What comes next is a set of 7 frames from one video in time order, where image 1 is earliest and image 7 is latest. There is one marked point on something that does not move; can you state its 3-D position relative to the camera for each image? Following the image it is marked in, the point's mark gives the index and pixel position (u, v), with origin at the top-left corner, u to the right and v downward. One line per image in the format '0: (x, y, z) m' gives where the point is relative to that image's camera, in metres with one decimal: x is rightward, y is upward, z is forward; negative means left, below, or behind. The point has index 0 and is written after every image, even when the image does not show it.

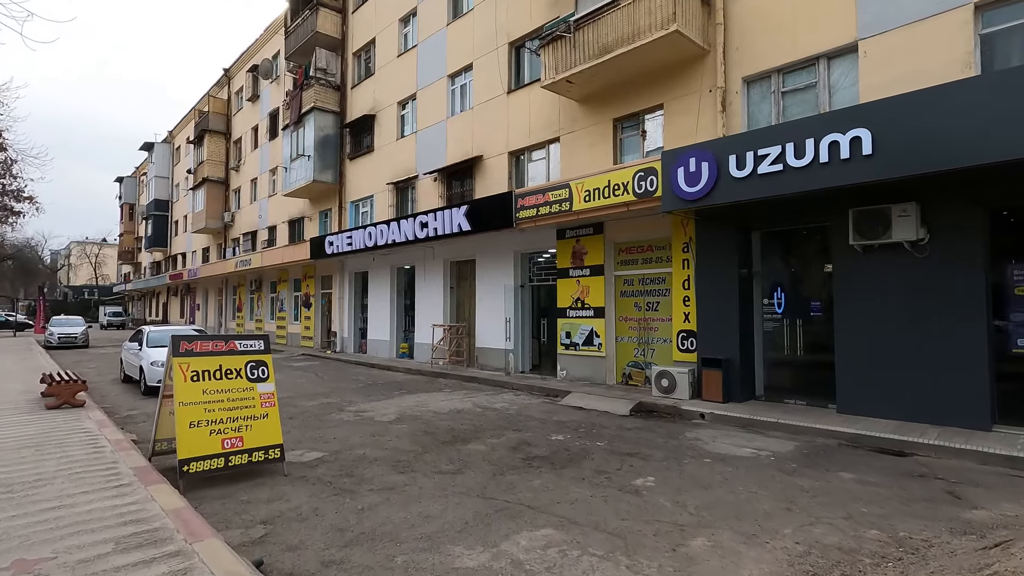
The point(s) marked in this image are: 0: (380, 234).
0: (-3.7, +1.5, +15.3) m
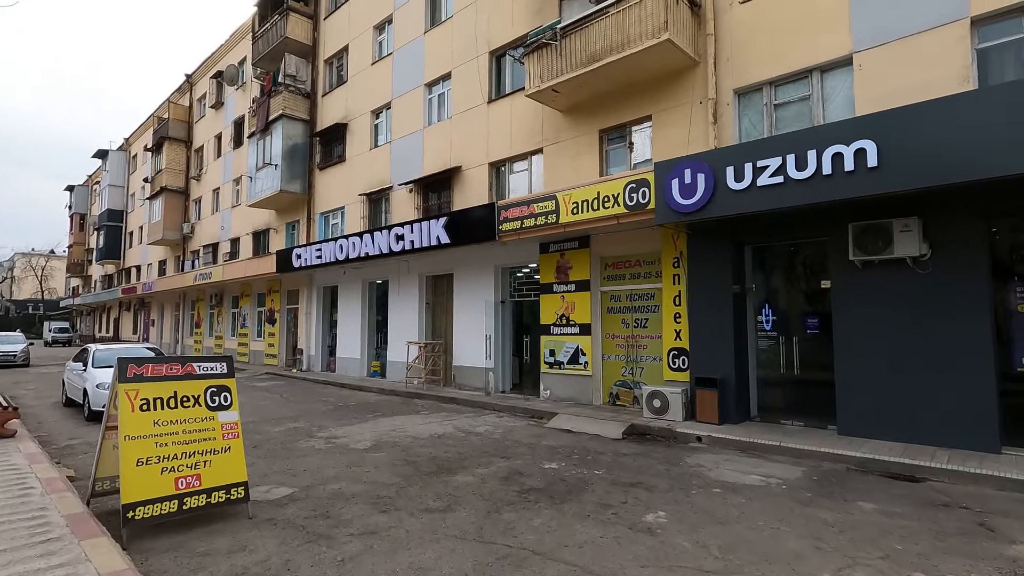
0: (-4.3, +1.1, +14.5) m
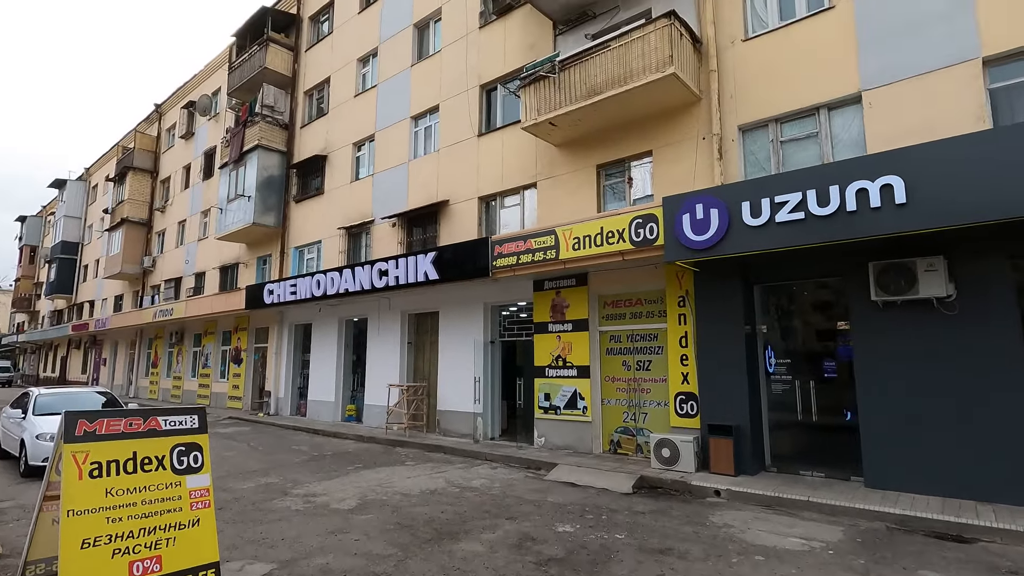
0: (-4.6, +0.2, +13.7) m
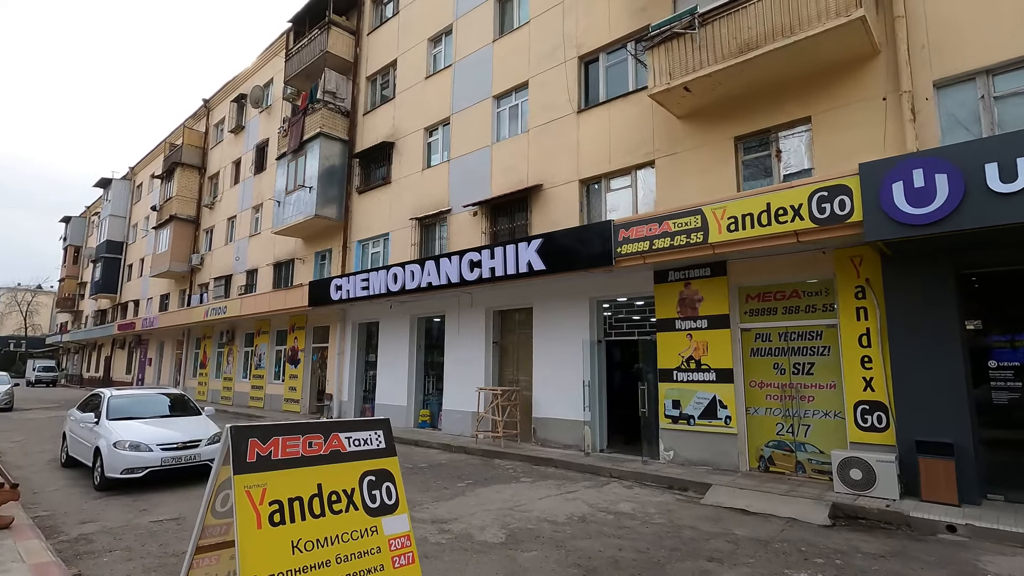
0: (-2.4, +0.3, +12.6) m
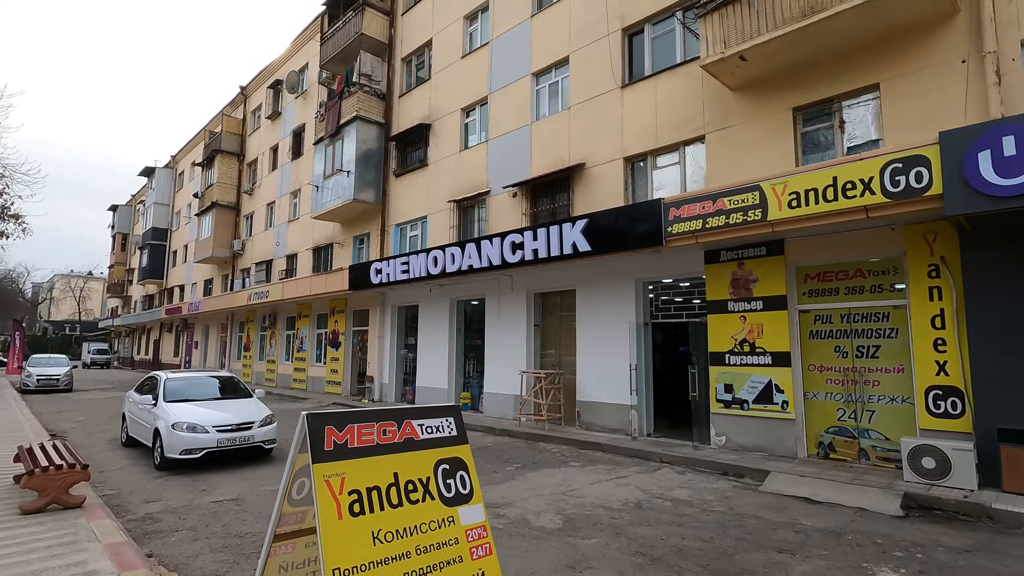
0: (-1.5, +0.7, +12.5) m
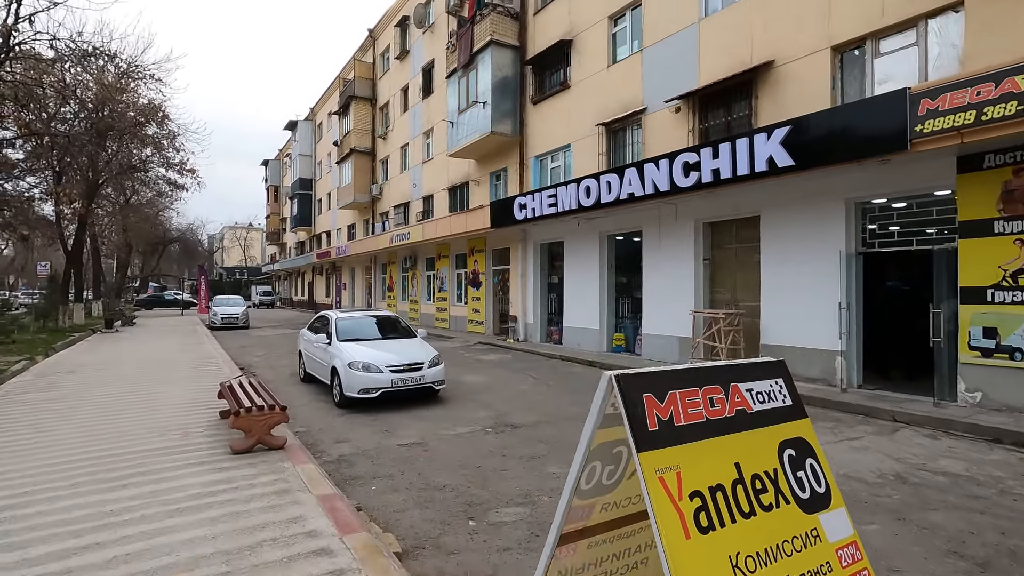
0: (+2.0, +2.1, +11.3) m
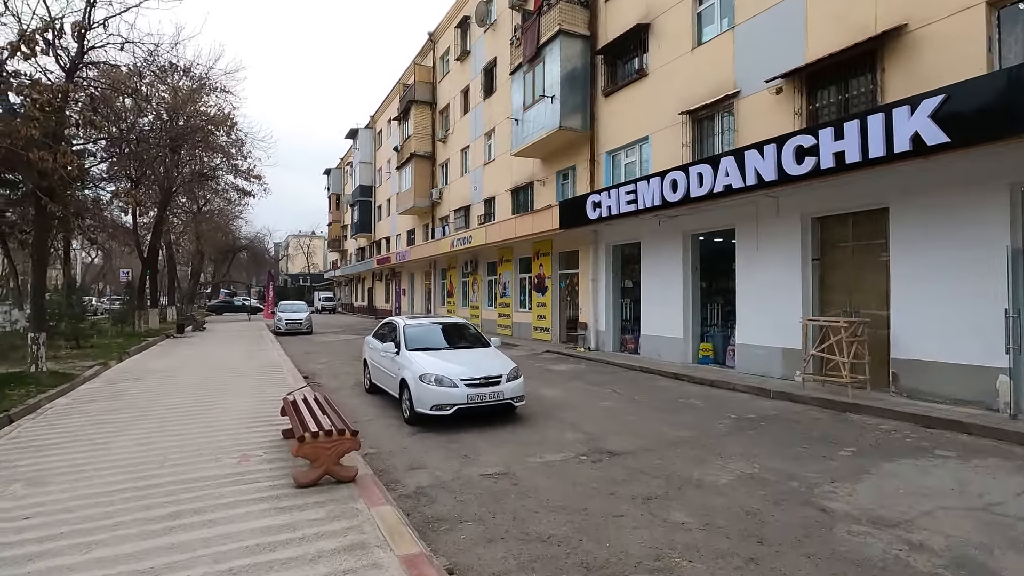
0: (+3.4, +2.0, +10.1) m
